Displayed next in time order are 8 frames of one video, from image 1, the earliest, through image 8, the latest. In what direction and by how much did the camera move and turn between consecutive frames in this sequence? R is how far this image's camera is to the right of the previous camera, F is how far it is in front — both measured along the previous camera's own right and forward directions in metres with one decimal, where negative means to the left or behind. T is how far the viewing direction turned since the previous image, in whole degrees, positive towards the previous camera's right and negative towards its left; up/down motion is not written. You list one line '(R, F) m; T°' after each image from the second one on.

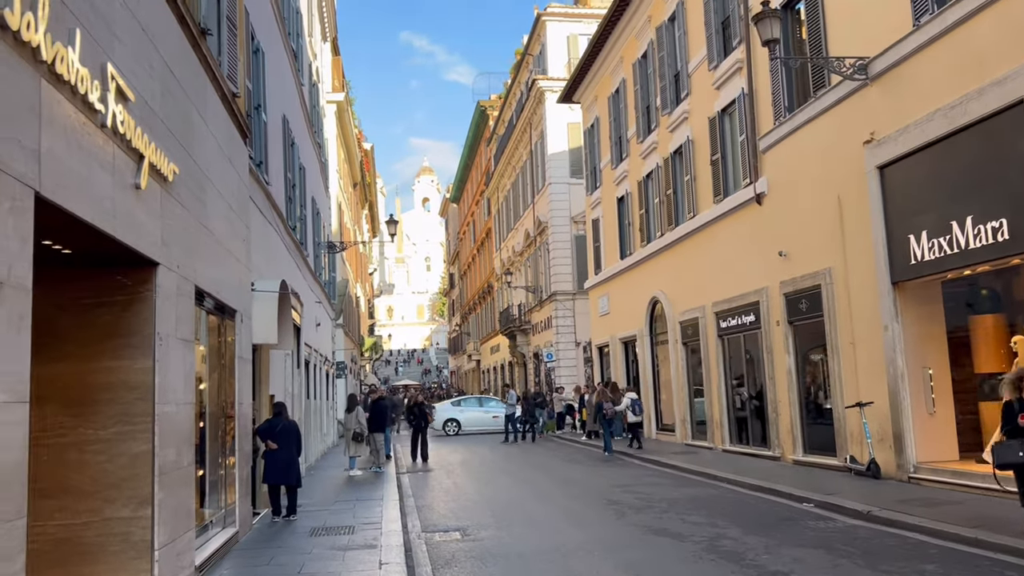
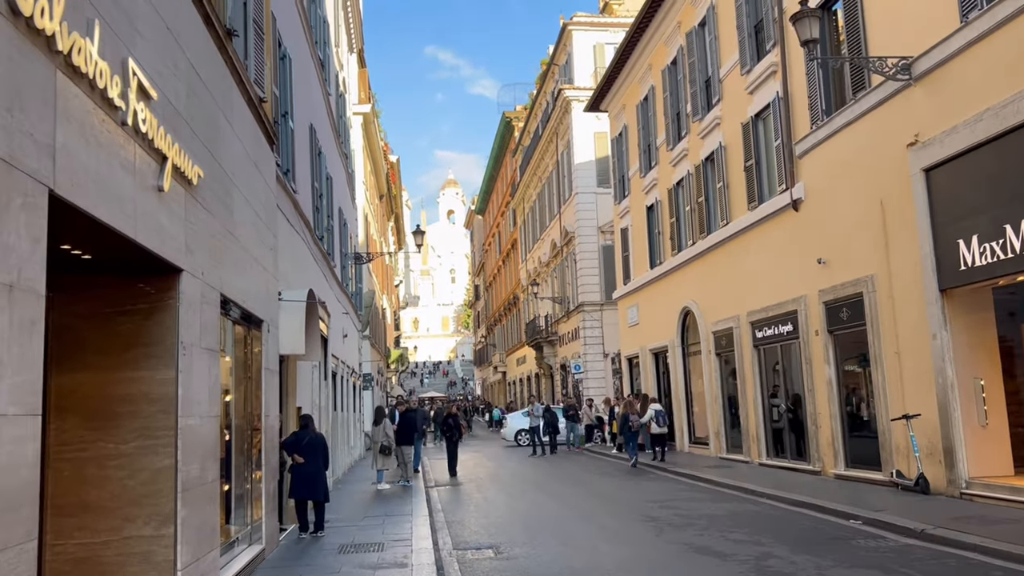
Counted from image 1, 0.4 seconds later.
(-0.1, +0.3) m; -2°
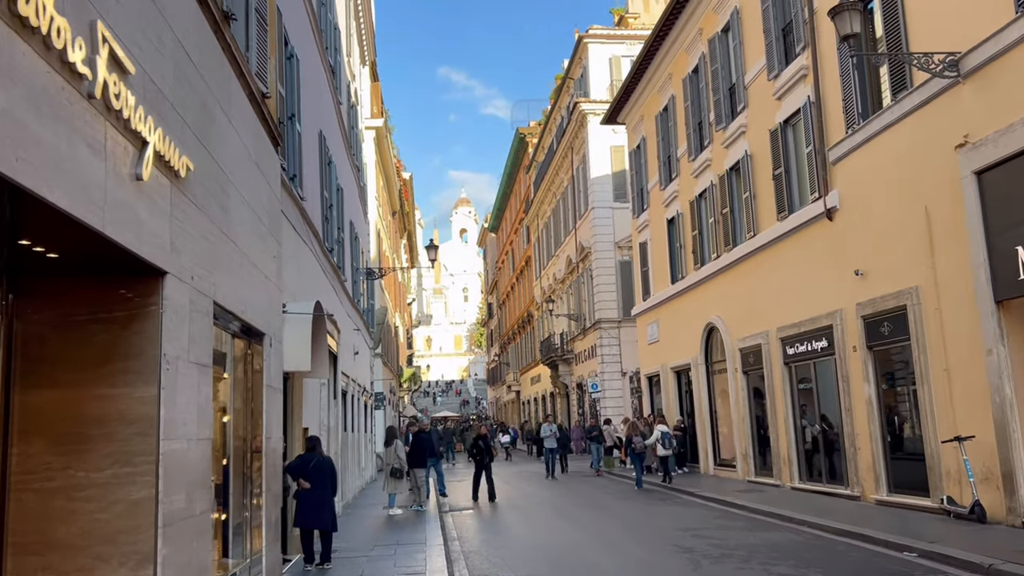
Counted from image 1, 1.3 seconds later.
(-0.1, +0.8) m; -1°
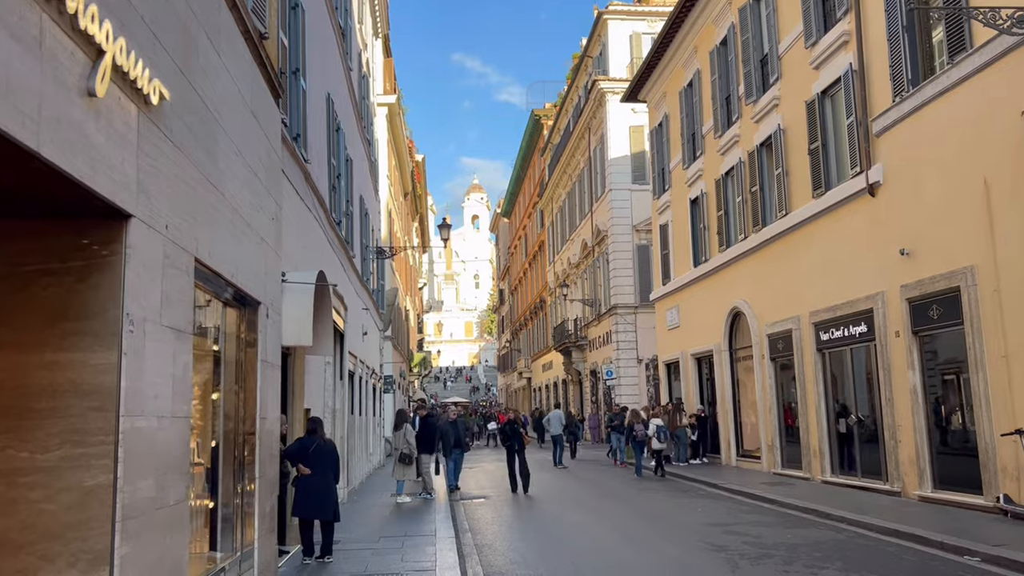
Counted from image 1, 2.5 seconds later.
(-0.1, +0.9) m; -1°
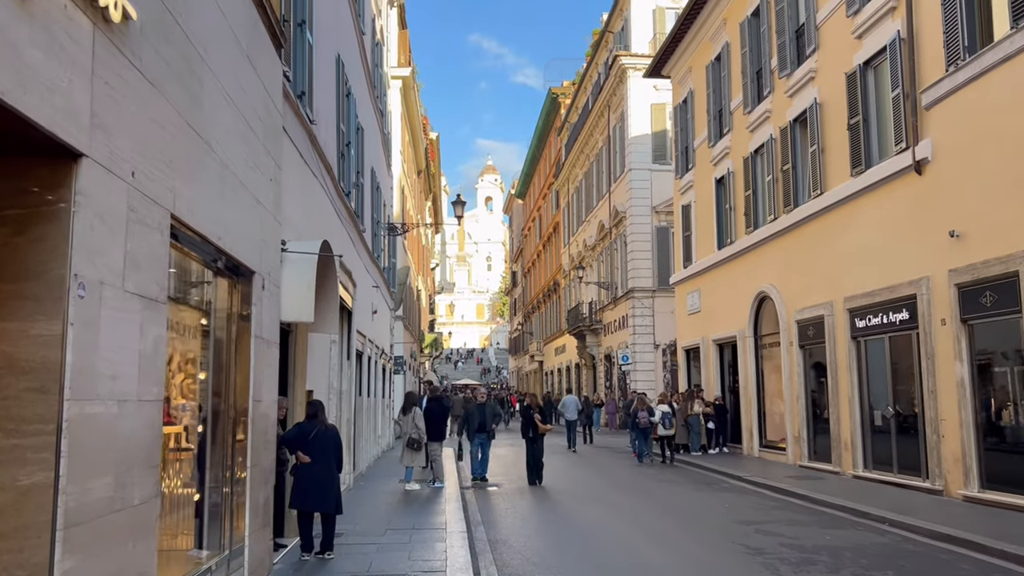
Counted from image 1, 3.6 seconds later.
(-0.1, +0.9) m; -1°
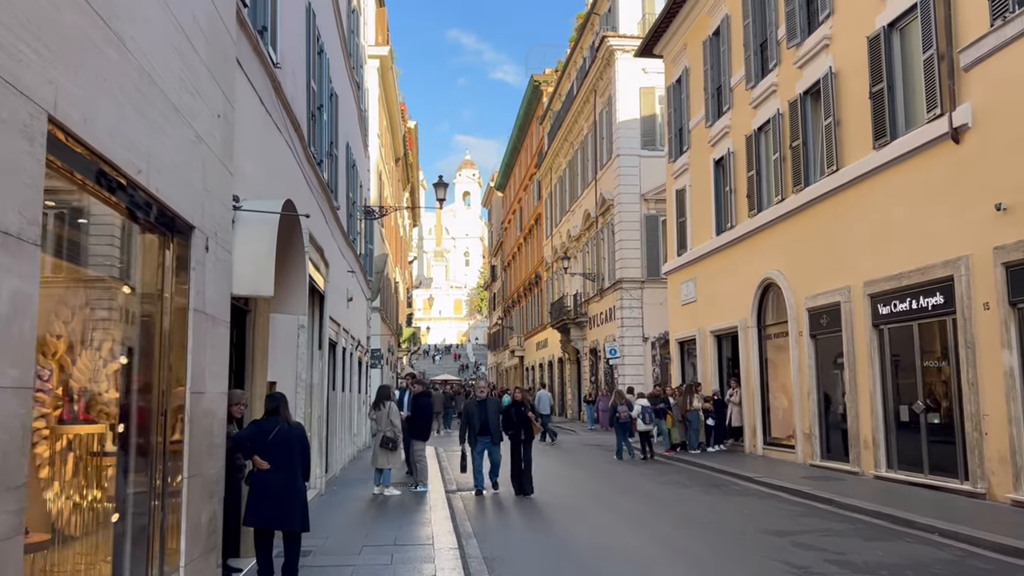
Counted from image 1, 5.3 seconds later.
(-0.2, +1.5) m; +2°
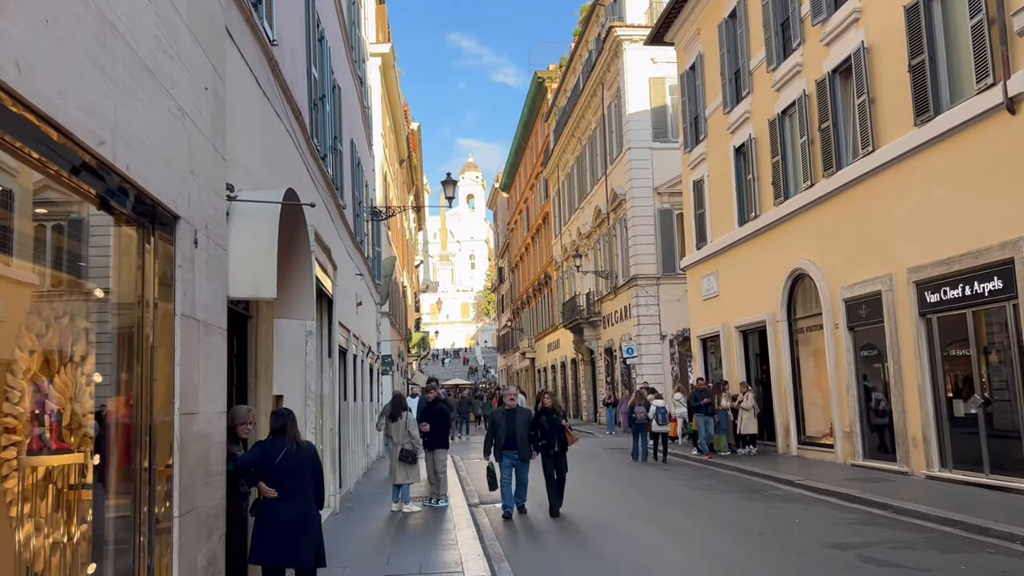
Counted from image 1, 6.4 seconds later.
(-0.2, +0.9) m; 0°
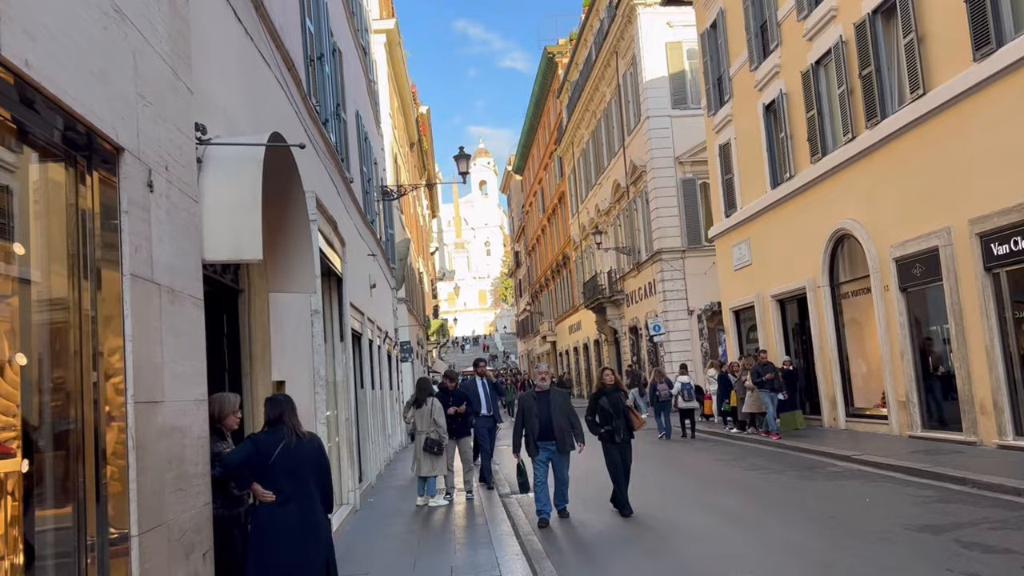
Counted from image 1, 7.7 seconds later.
(-0.1, +1.1) m; -1°
